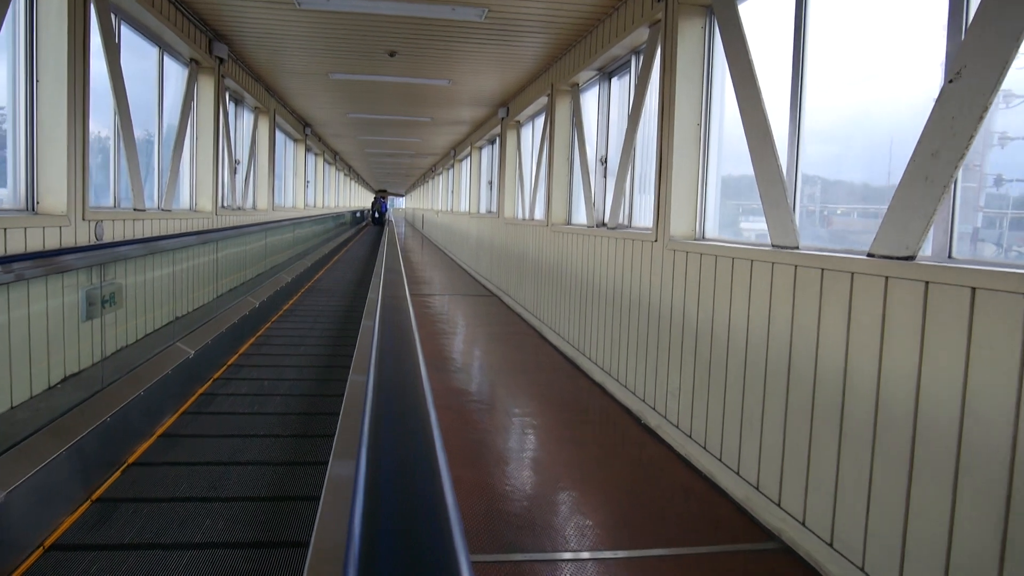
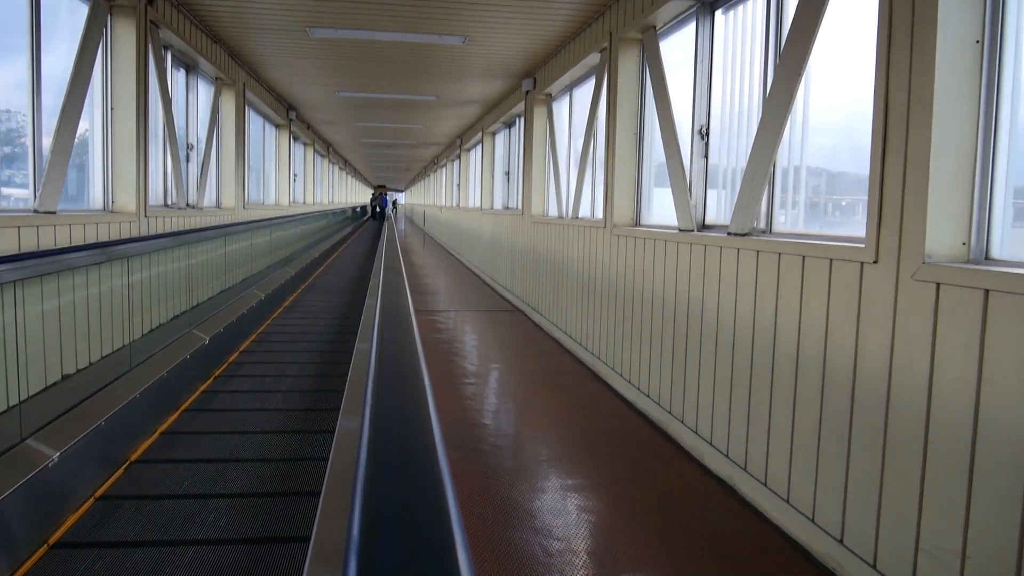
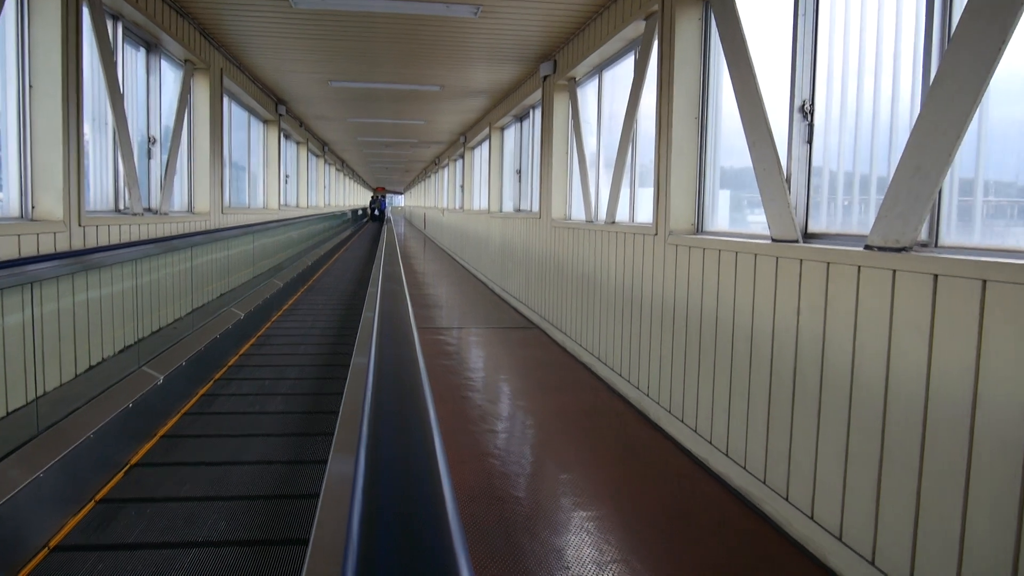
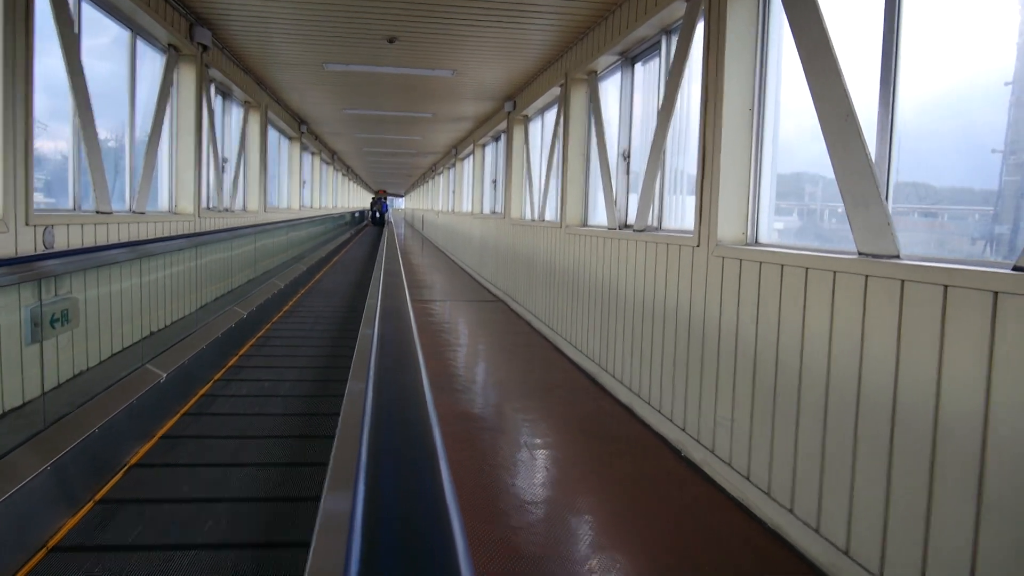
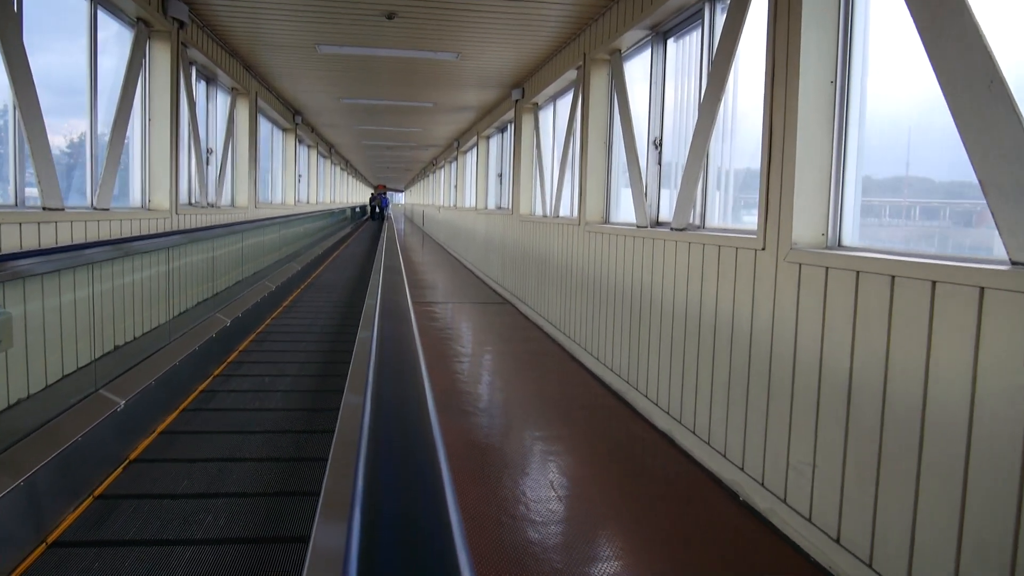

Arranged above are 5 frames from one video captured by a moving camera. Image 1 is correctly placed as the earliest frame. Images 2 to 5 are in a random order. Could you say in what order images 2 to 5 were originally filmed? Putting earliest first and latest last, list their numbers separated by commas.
4, 5, 2, 3
